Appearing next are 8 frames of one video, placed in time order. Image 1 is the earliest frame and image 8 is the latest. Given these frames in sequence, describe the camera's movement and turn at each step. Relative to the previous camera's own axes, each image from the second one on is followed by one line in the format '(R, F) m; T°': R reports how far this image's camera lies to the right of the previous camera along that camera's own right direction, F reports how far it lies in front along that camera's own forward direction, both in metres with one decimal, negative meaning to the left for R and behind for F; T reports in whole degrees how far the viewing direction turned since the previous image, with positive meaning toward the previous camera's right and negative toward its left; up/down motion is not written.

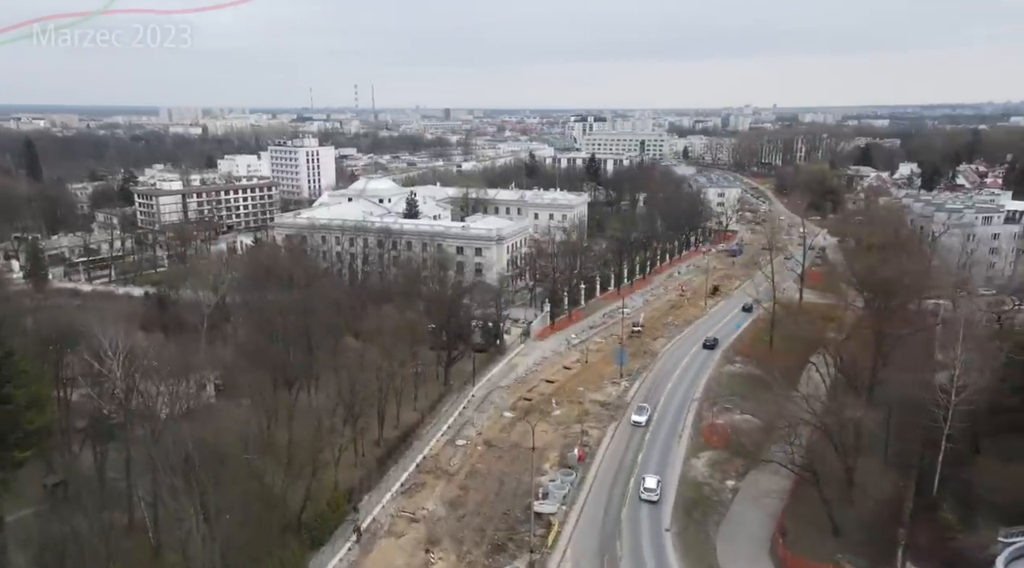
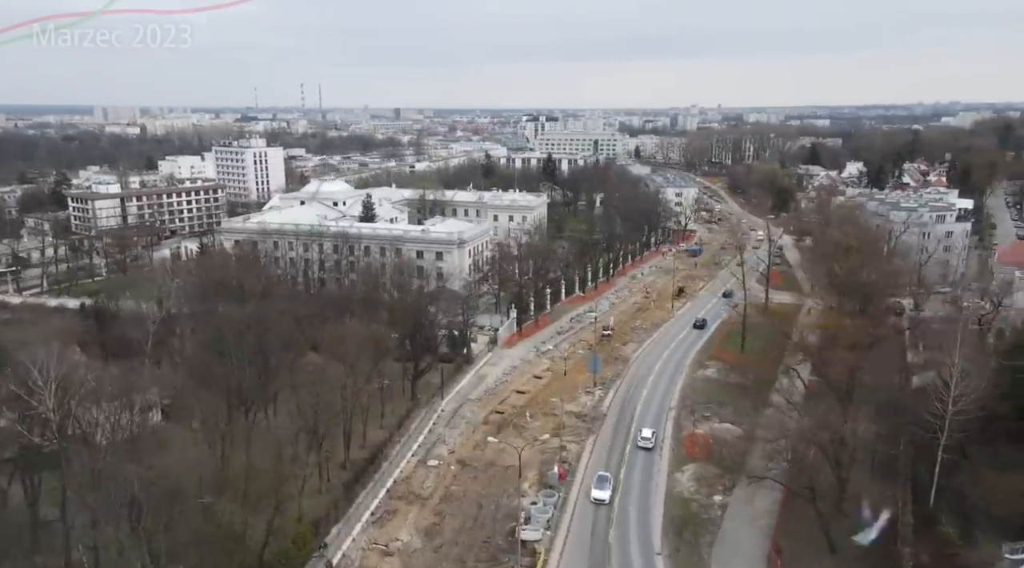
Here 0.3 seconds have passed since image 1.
(-1.0, +2.1) m; +4°
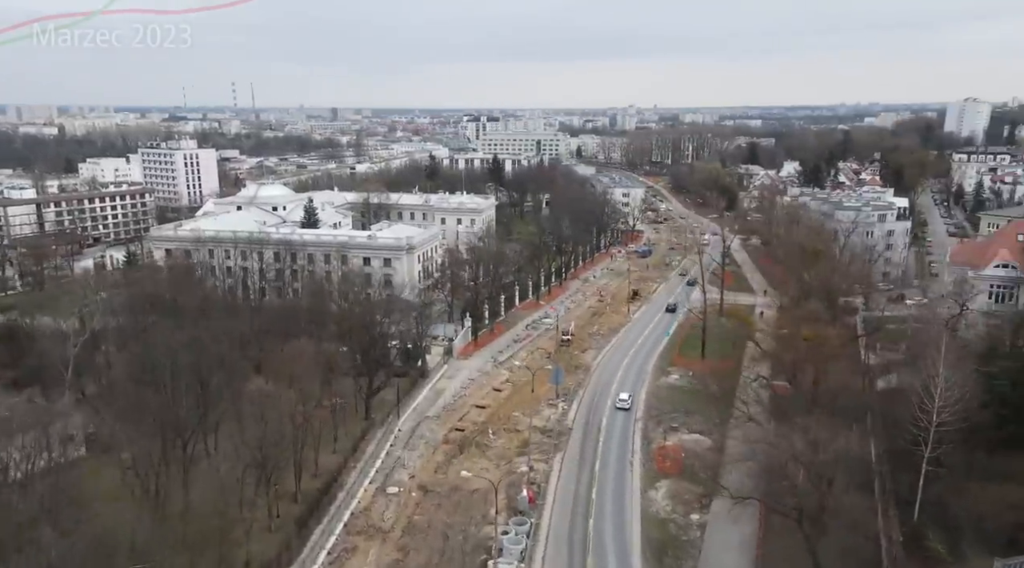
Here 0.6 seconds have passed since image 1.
(-0.9, +2.2) m; +4°
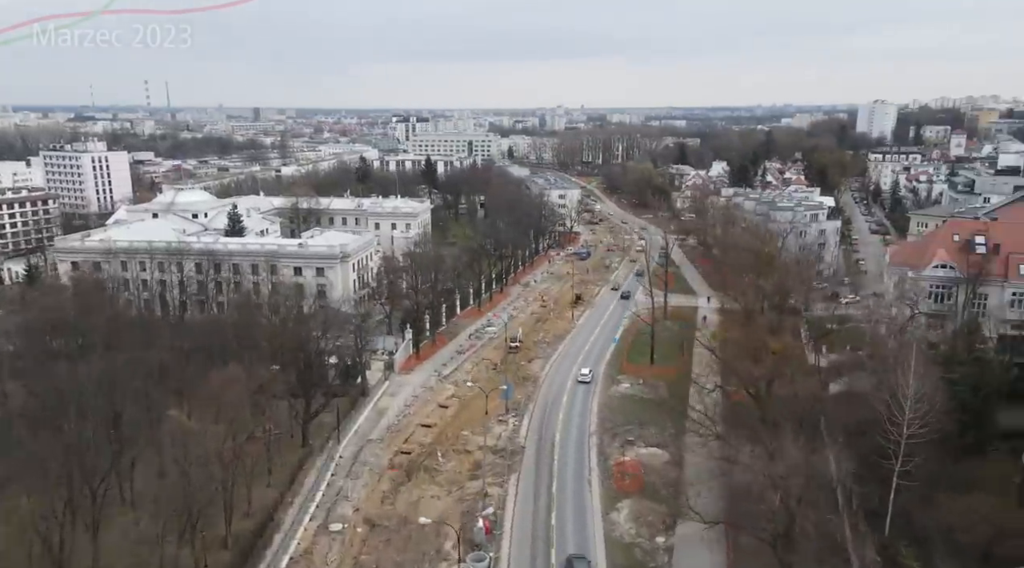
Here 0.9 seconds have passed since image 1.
(-0.7, +2.2) m; +5°
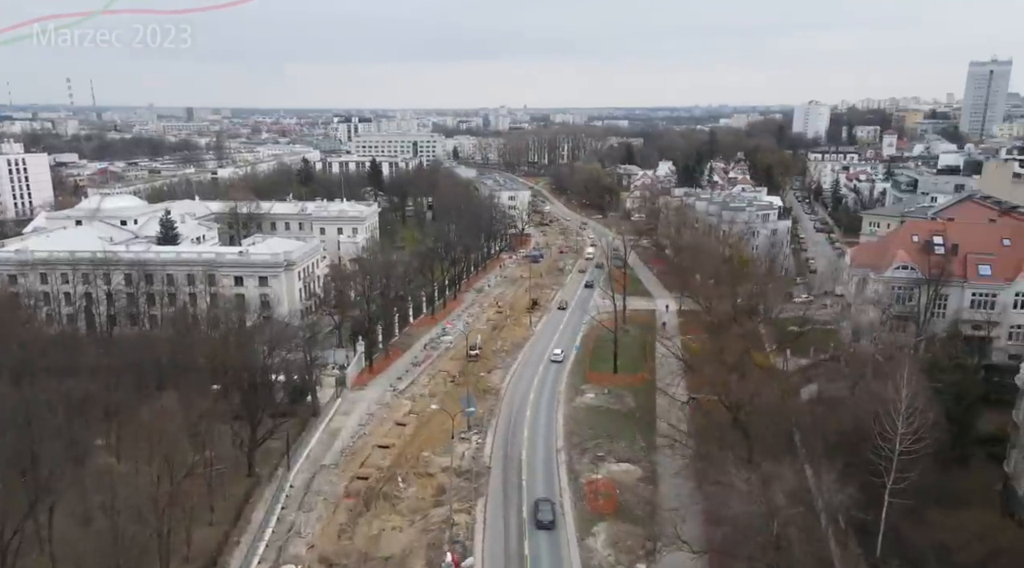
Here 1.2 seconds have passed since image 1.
(-0.7, +2.1) m; +4°
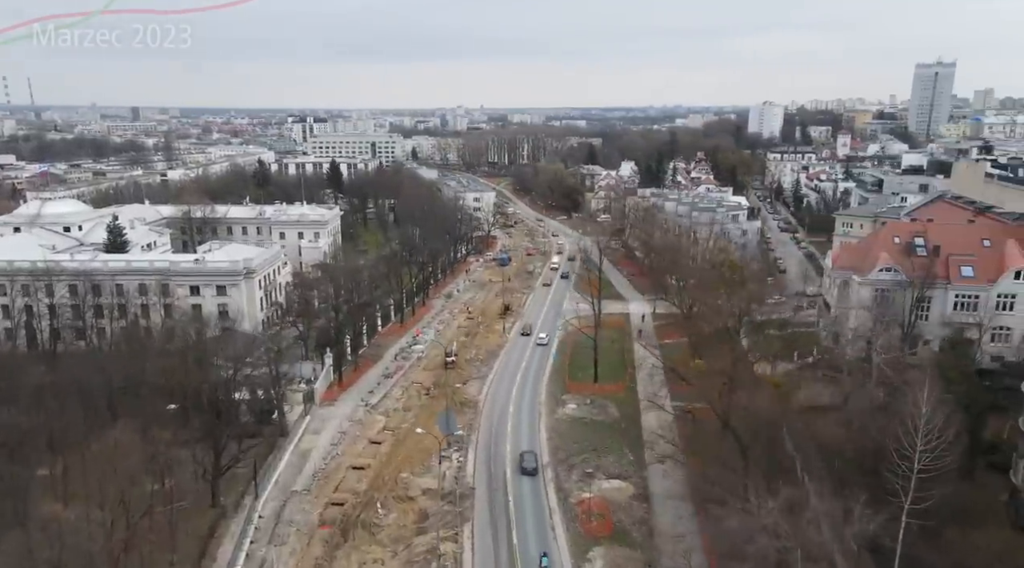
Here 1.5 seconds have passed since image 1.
(-1.0, +1.9) m; +3°
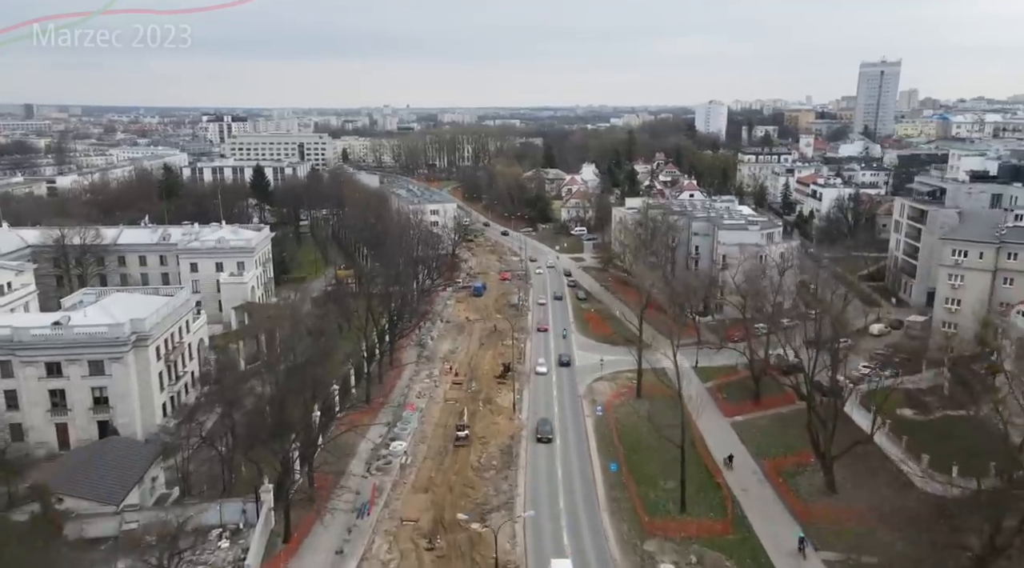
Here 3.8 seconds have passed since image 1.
(-3.9, +15.1) m; +5°
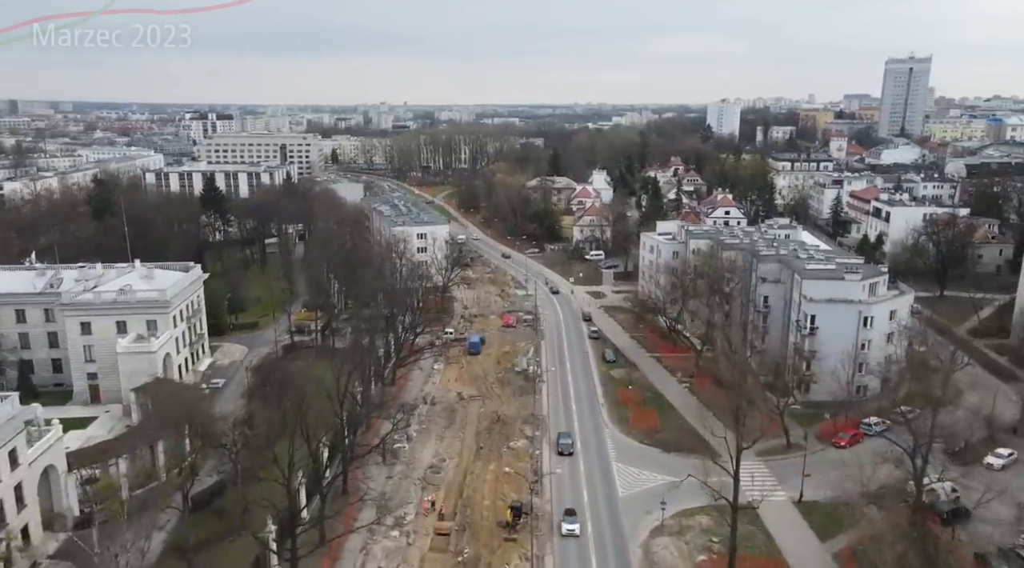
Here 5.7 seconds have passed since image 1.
(-0.6, +14.9) m; 0°
